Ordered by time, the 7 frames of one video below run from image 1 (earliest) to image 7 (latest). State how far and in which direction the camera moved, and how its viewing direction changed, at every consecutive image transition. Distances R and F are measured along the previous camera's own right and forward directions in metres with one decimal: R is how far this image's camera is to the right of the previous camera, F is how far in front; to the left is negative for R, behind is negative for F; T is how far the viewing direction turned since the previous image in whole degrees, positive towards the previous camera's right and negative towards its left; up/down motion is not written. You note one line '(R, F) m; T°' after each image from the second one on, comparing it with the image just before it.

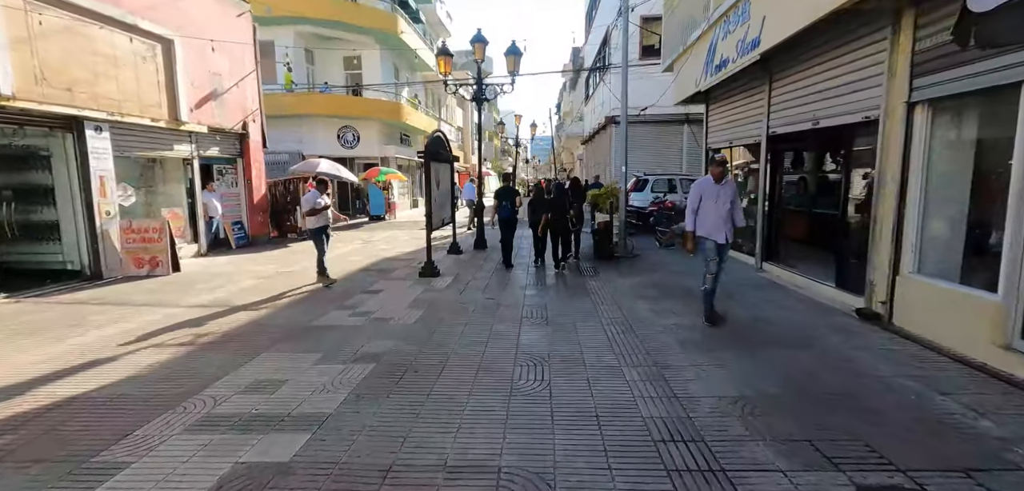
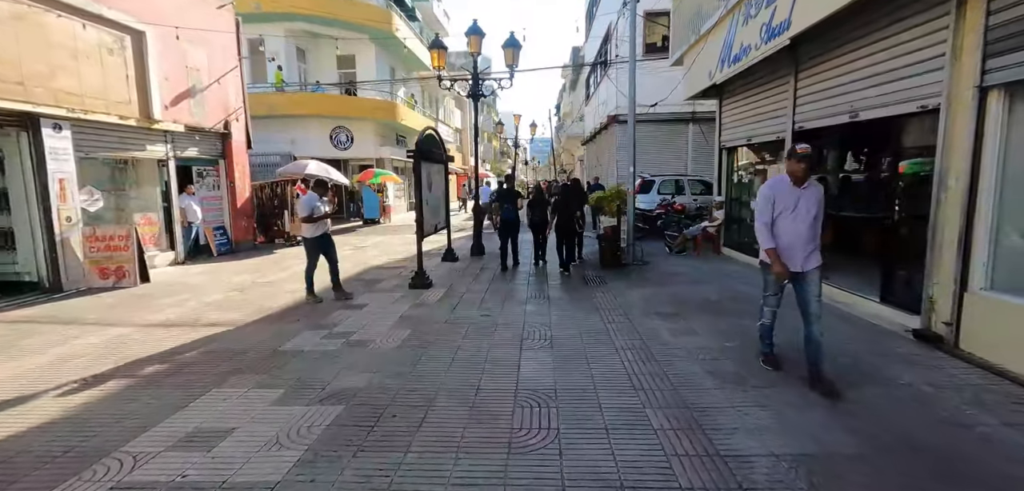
(0.0, +0.8) m; 0°
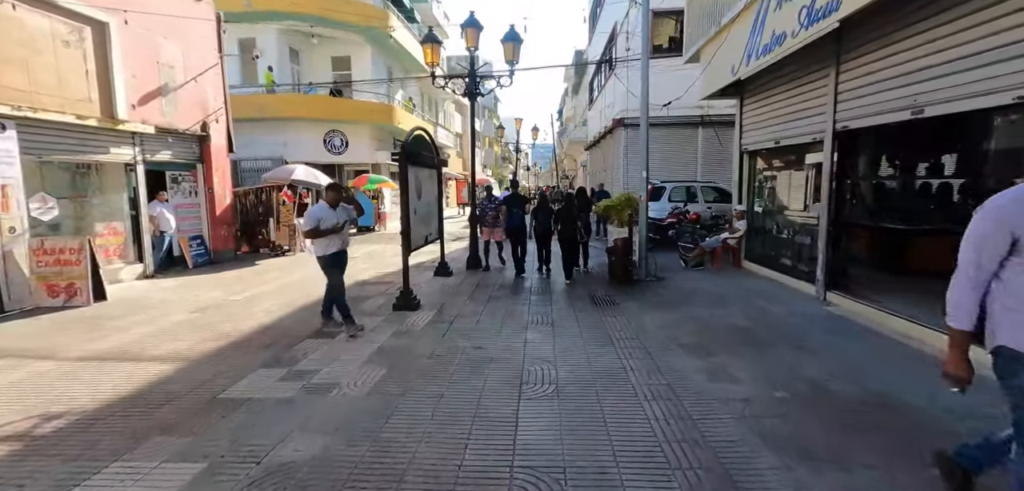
(0.0, +1.0) m; 0°
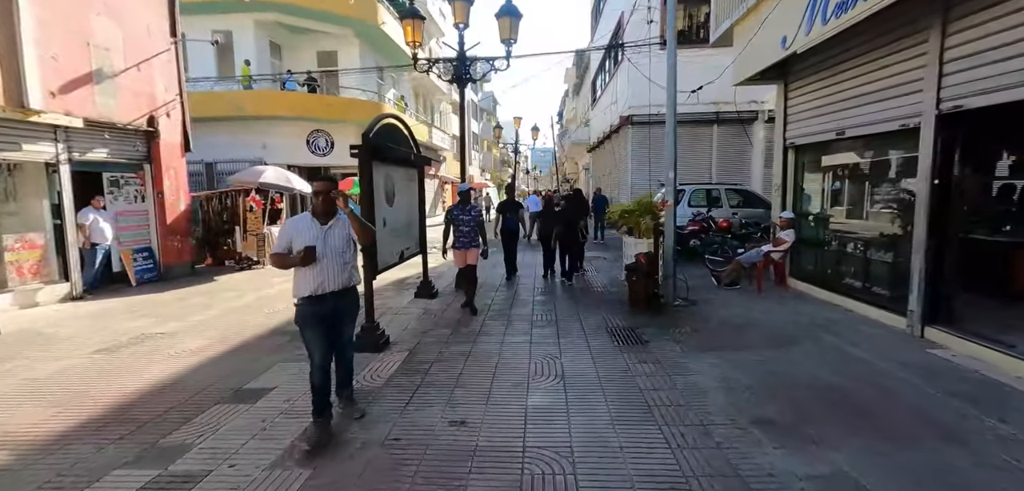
(0.0, +1.7) m; 0°
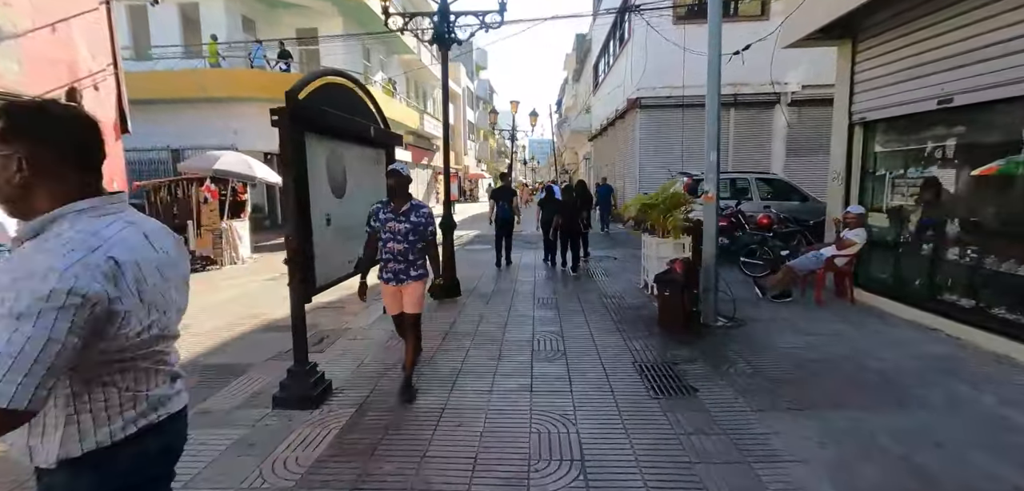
(0.0, +1.7) m; 0°
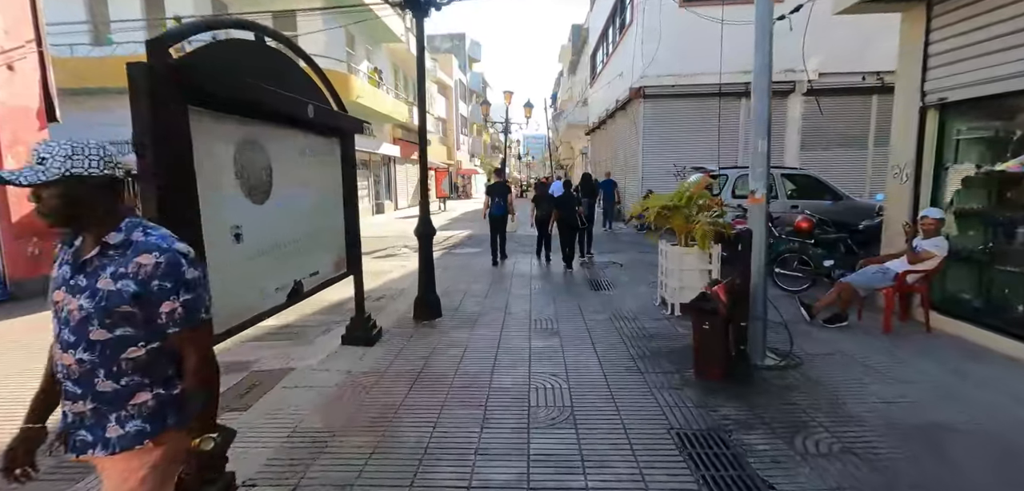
(0.0, +1.3) m; +1°
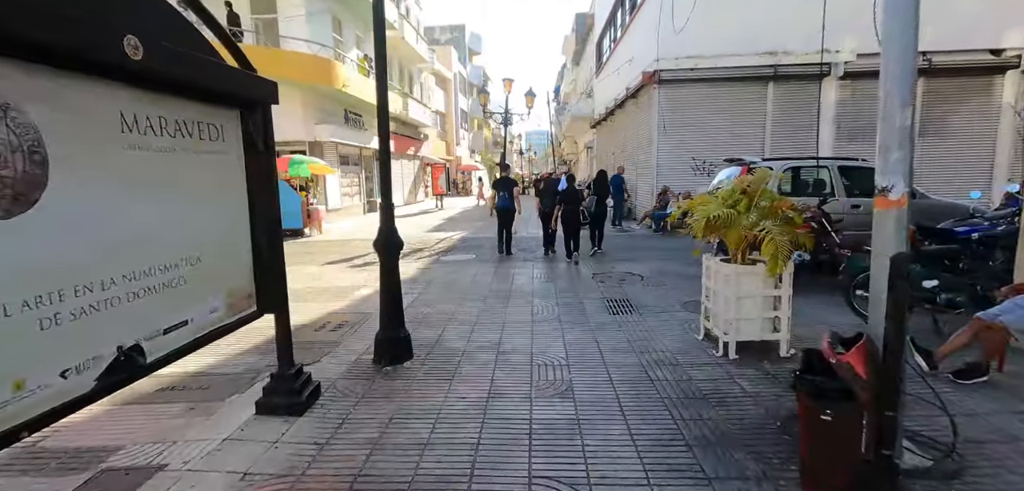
(+0.1, +1.6) m; 0°
